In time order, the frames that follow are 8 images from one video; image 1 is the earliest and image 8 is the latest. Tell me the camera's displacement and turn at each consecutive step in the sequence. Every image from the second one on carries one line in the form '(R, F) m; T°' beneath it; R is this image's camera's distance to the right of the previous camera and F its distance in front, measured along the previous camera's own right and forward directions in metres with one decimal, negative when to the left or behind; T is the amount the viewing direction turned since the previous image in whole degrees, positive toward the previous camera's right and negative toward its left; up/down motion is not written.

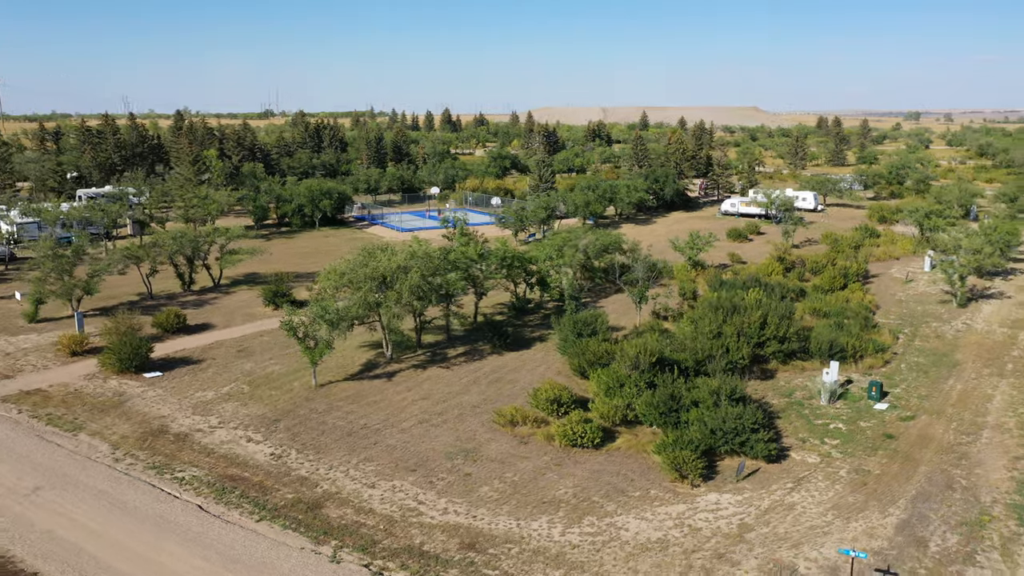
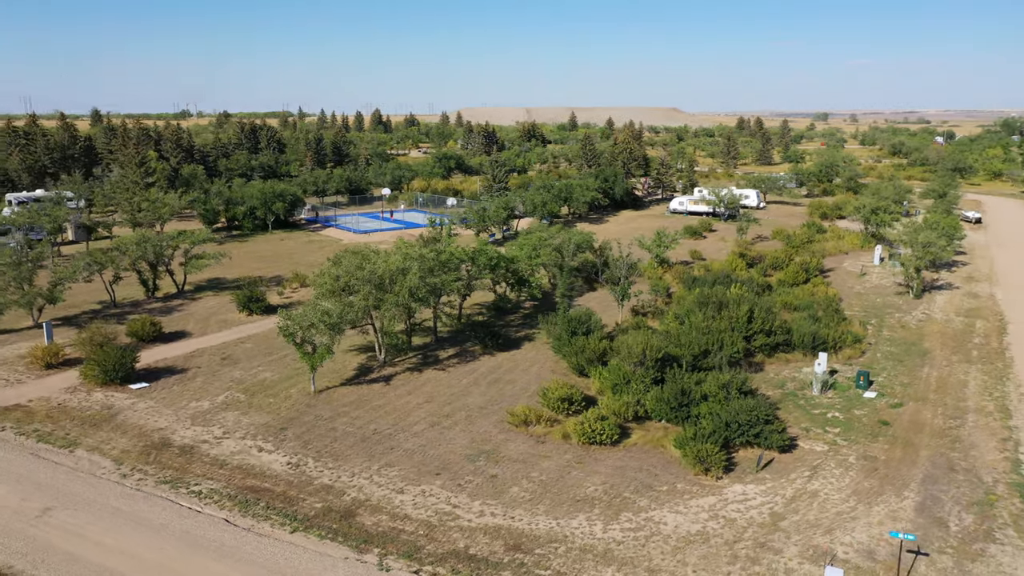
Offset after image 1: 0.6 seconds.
(-1.8, +0.1) m; +5°
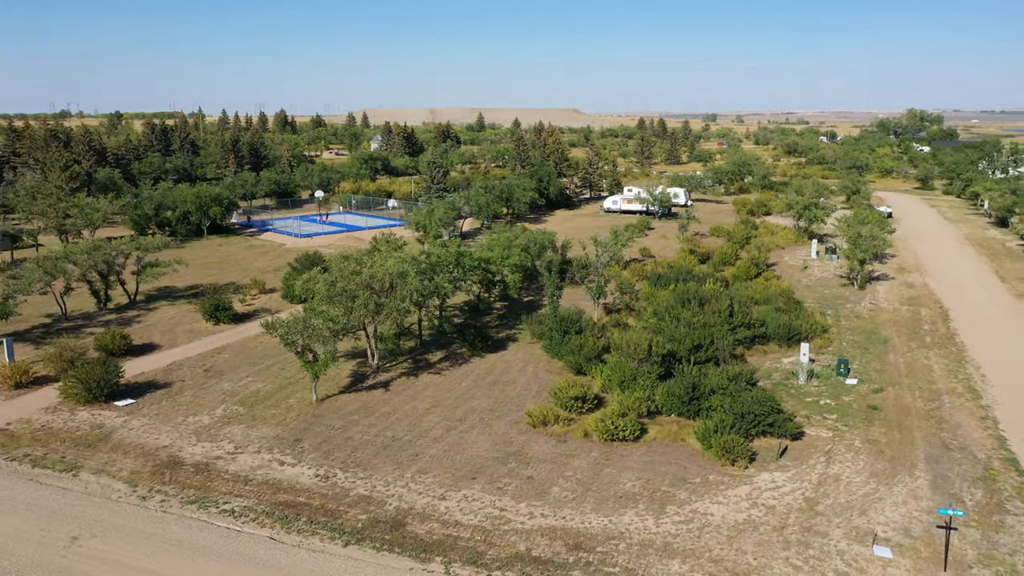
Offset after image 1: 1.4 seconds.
(-2.3, +0.2) m; +7°
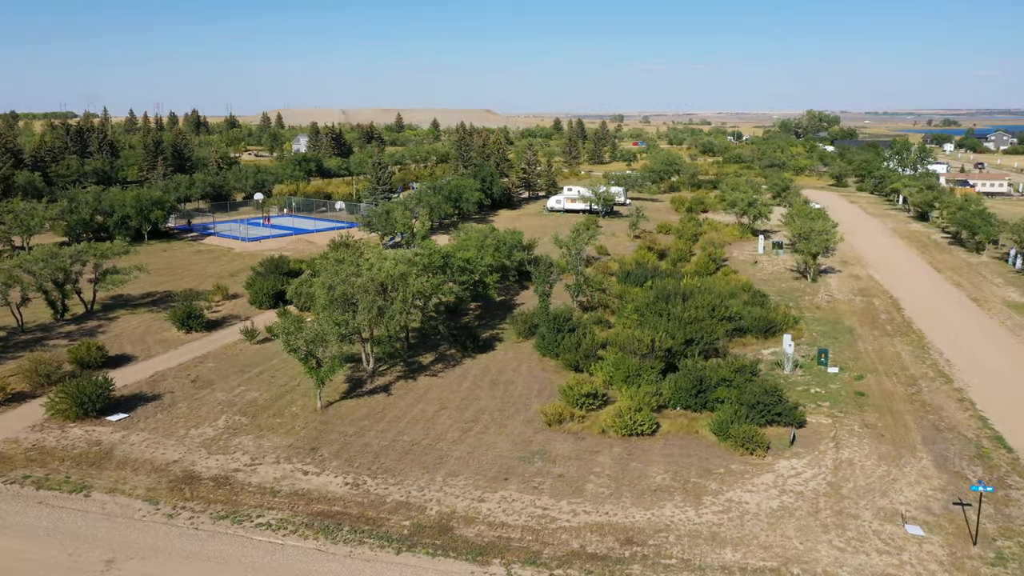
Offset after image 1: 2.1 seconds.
(-2.1, +0.1) m; +6°
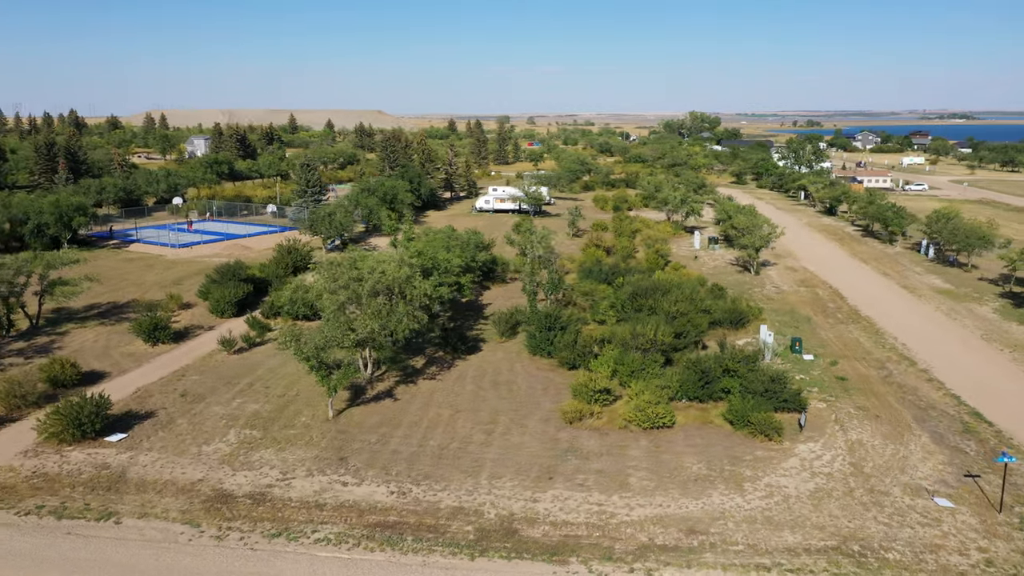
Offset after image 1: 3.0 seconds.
(-2.6, +0.2) m; +8°
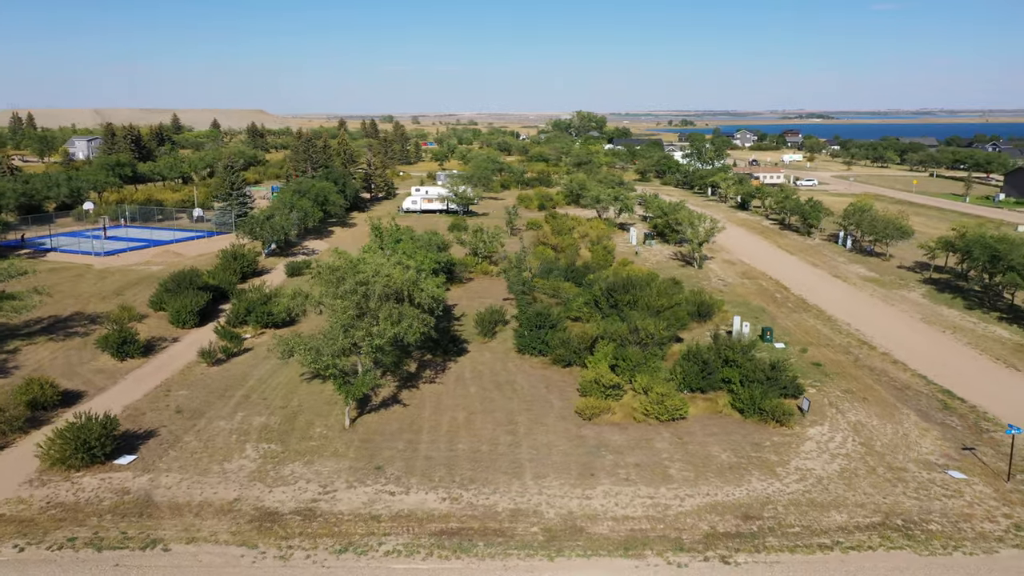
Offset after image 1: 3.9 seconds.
(-2.7, +0.2) m; +8°
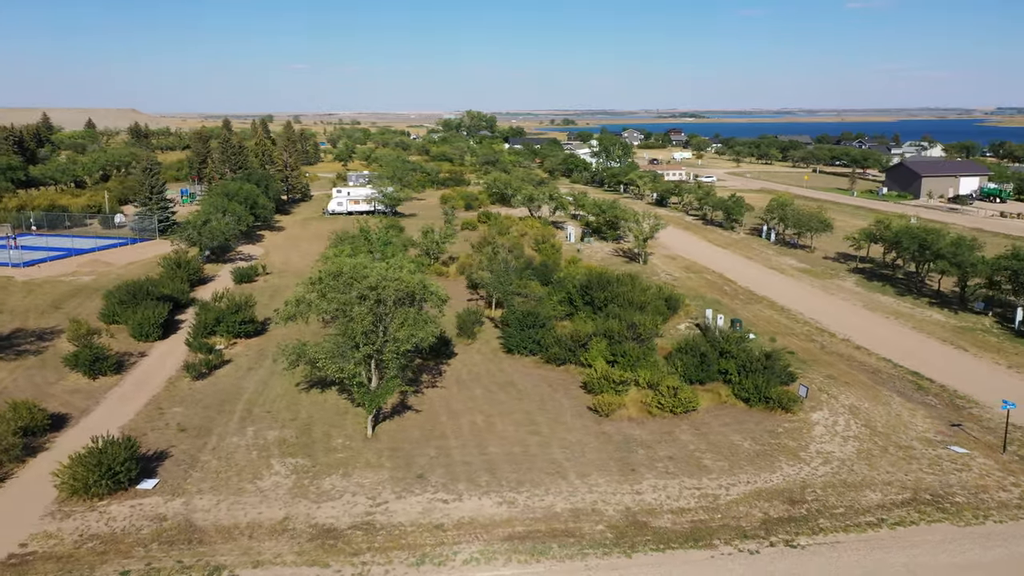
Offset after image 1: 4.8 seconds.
(-2.6, +0.2) m; +8°
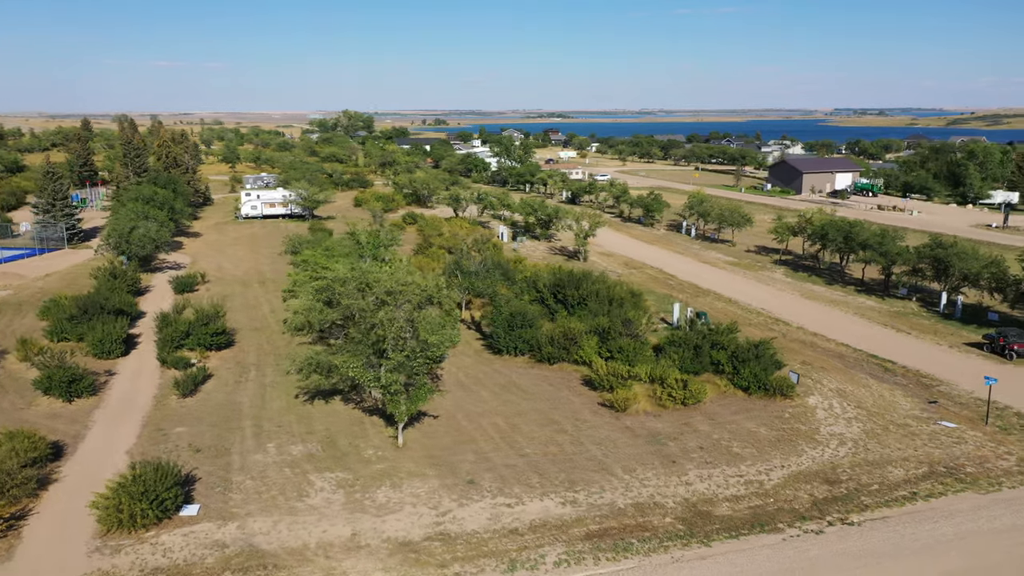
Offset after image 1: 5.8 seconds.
(-2.9, +0.3) m; +9°
